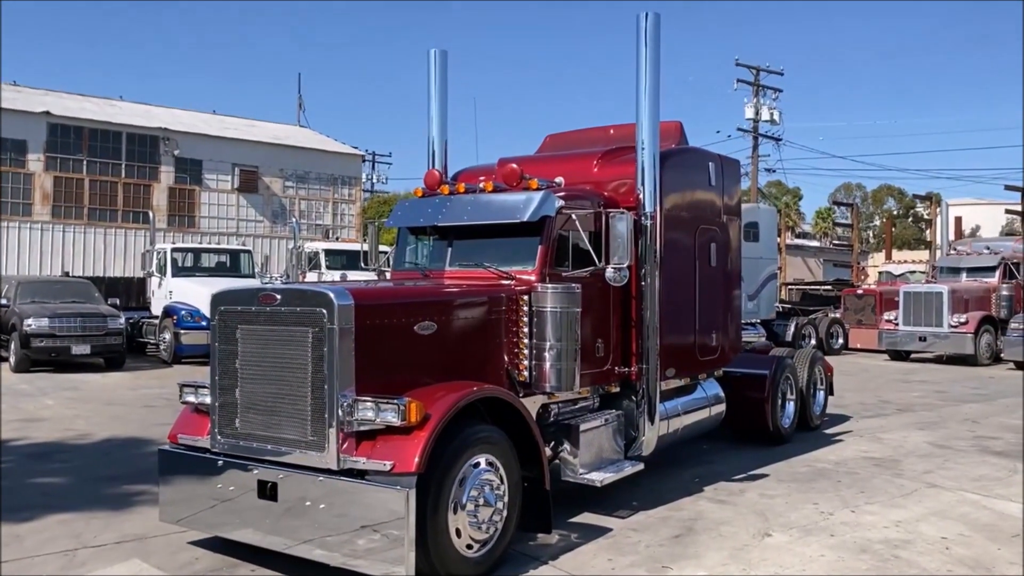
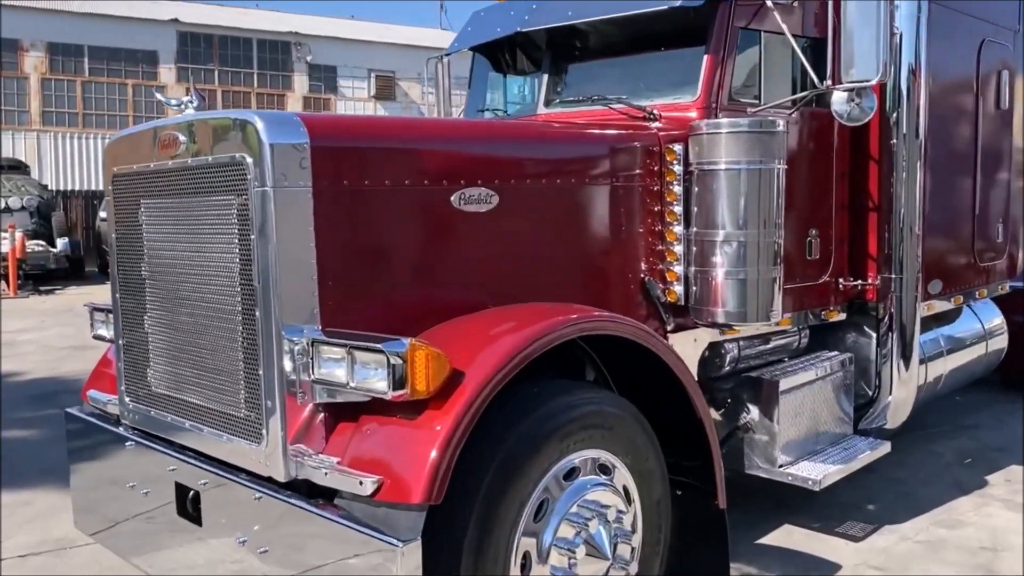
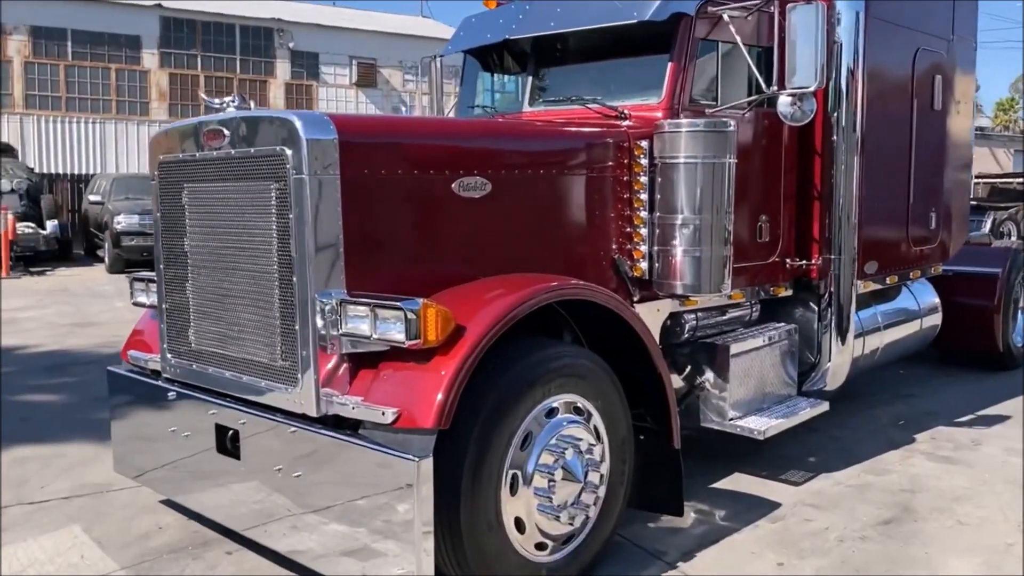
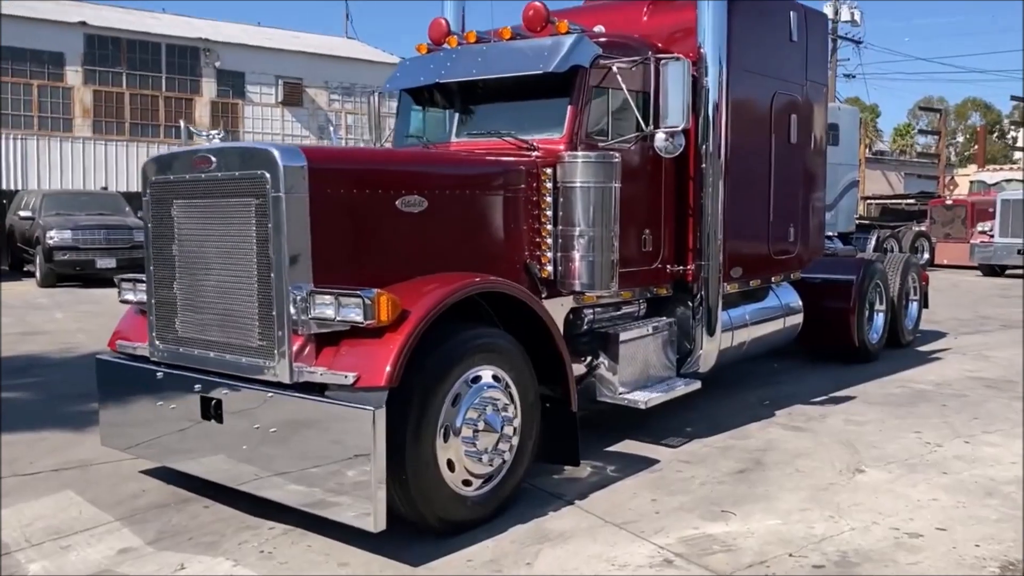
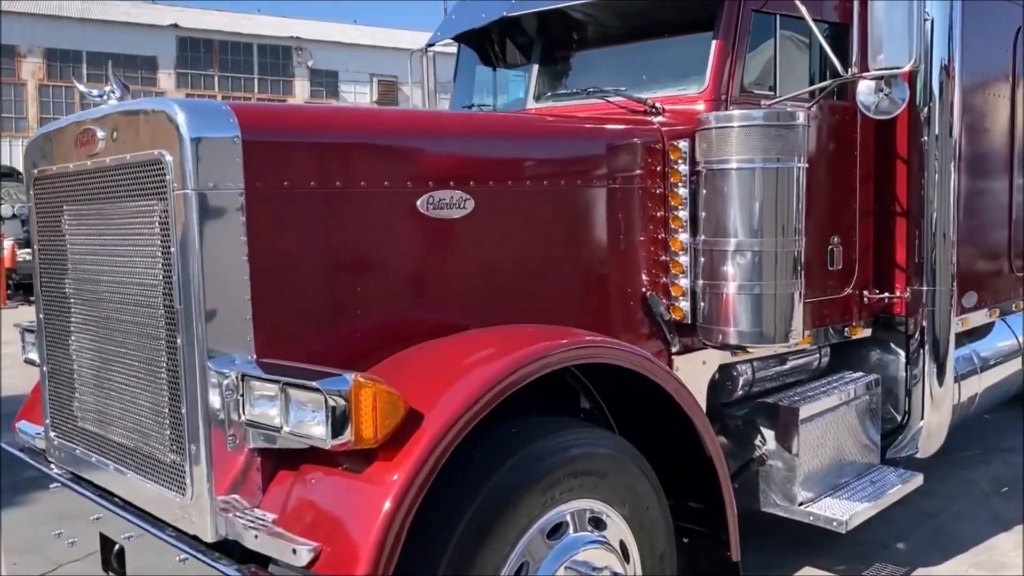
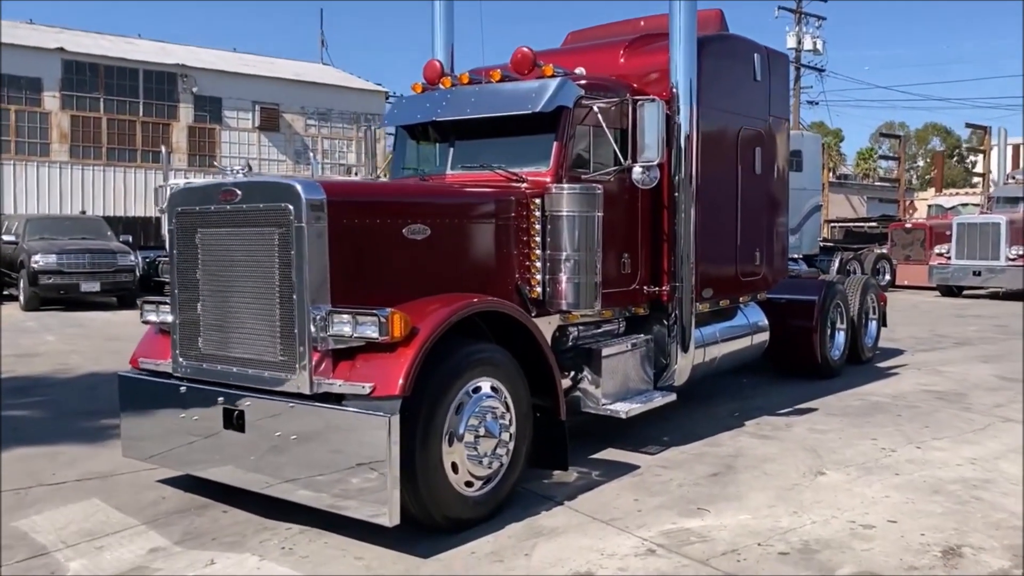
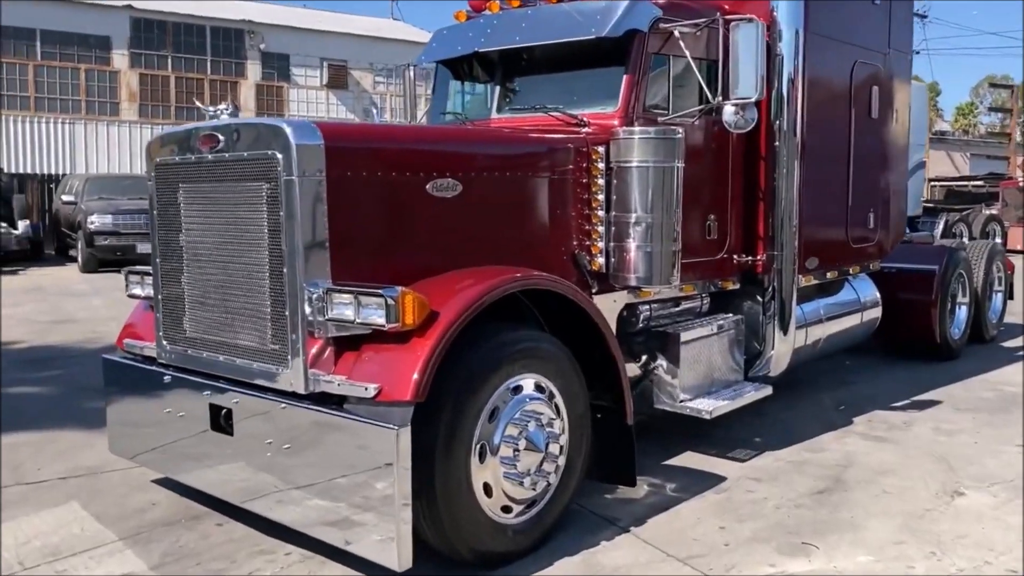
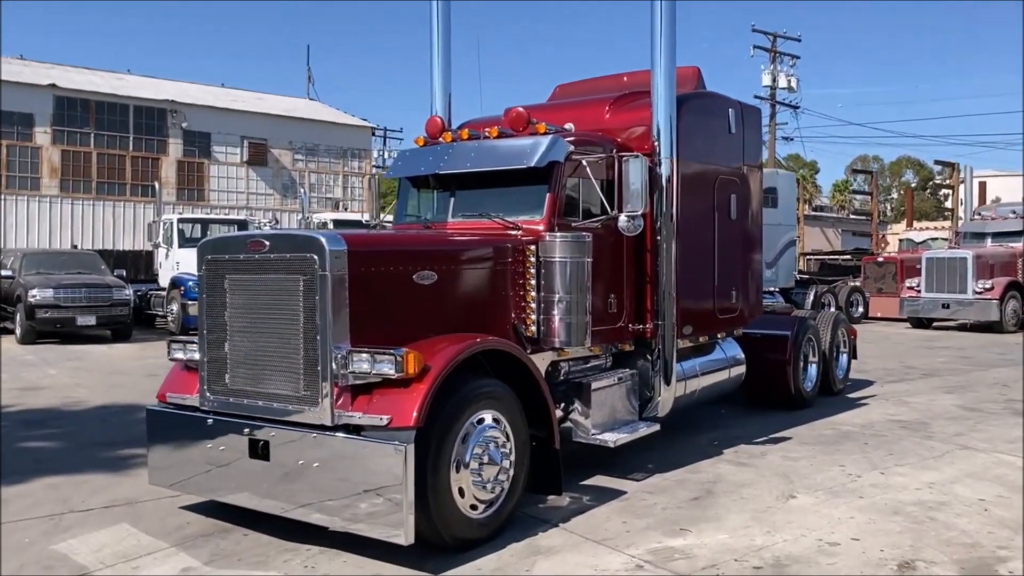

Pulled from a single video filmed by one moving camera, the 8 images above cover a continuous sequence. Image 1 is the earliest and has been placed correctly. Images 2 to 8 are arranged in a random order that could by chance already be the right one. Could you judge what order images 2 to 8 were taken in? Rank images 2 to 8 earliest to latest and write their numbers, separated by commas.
8, 6, 4, 7, 3, 2, 5
